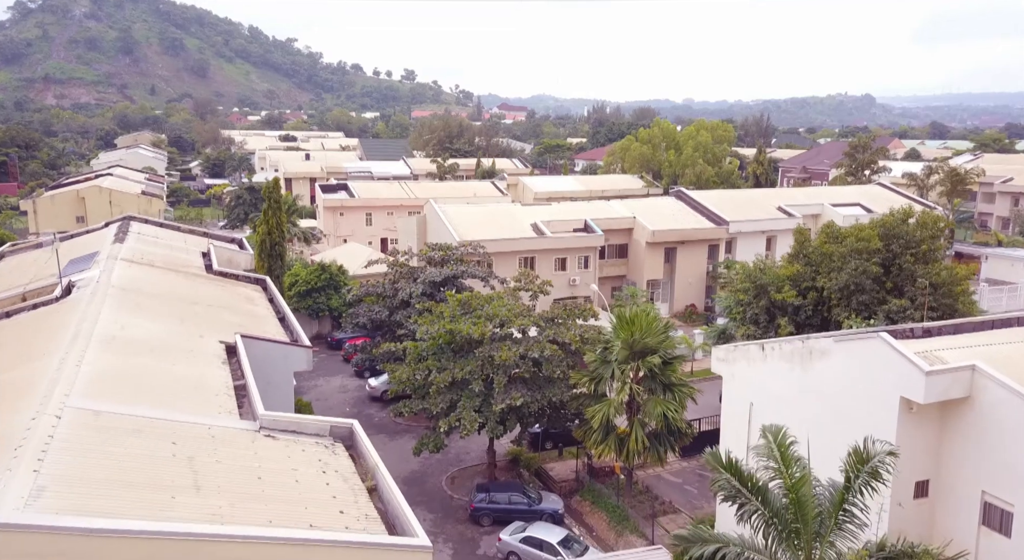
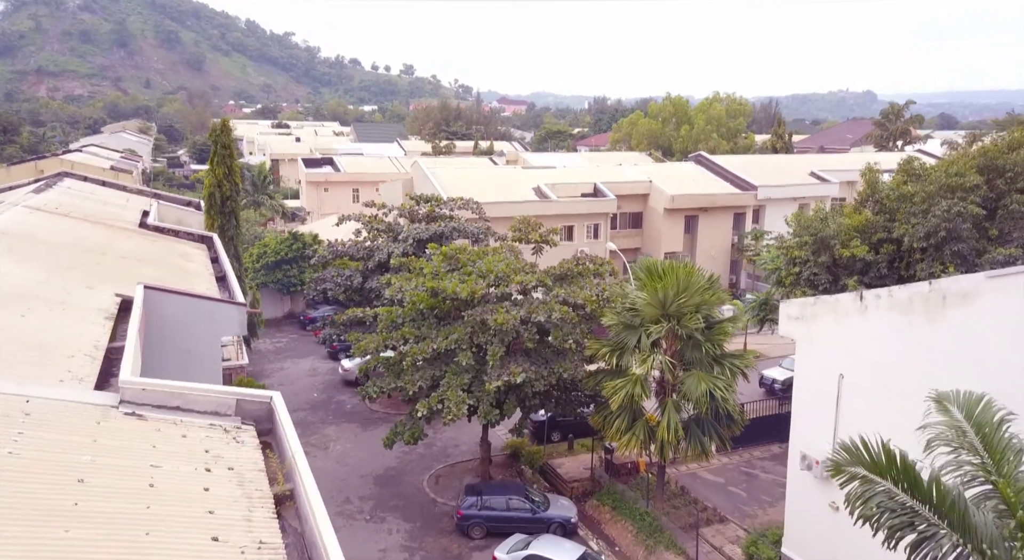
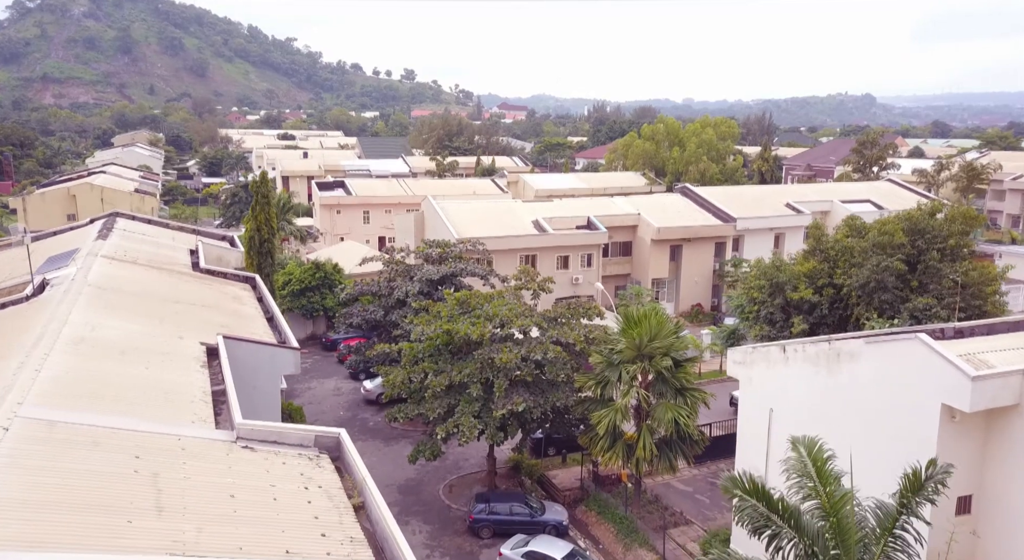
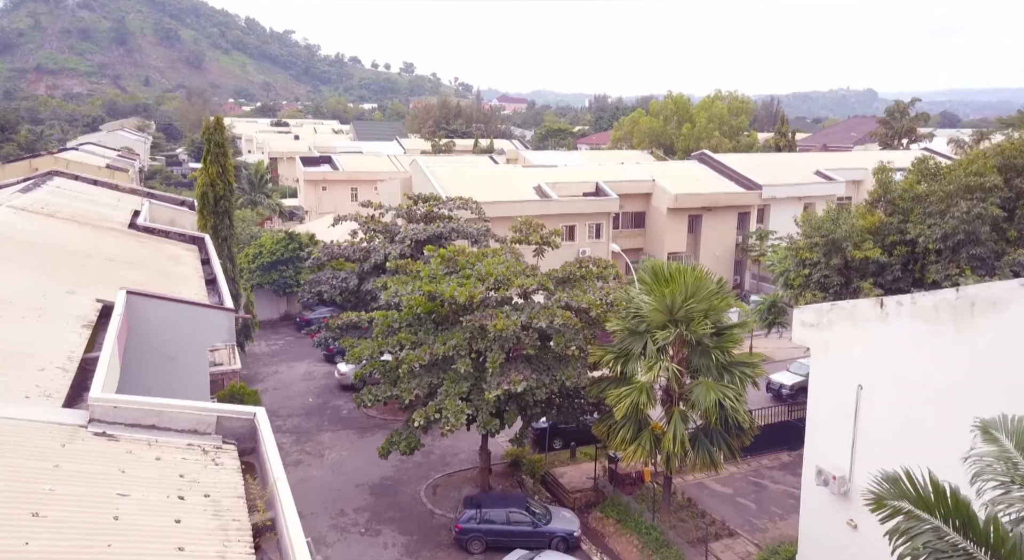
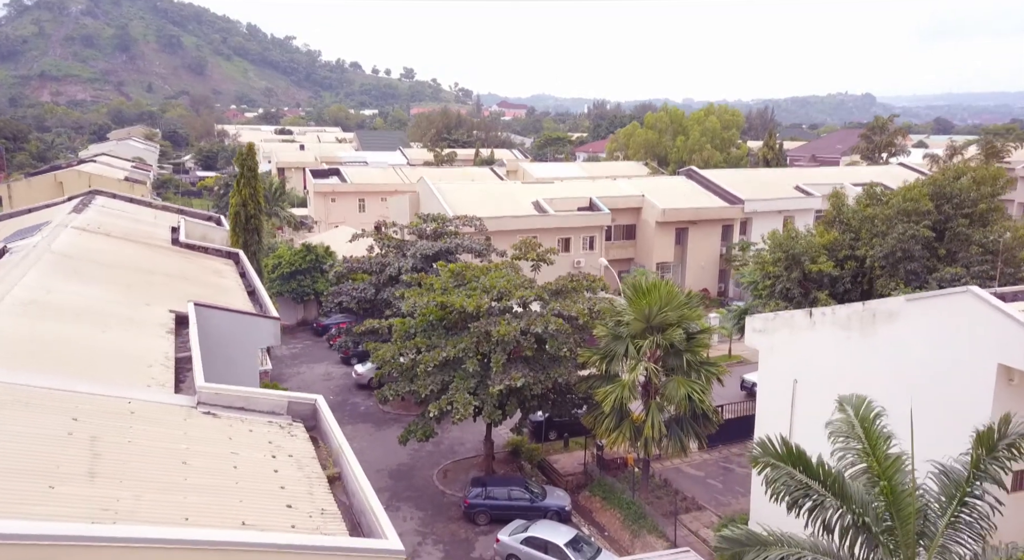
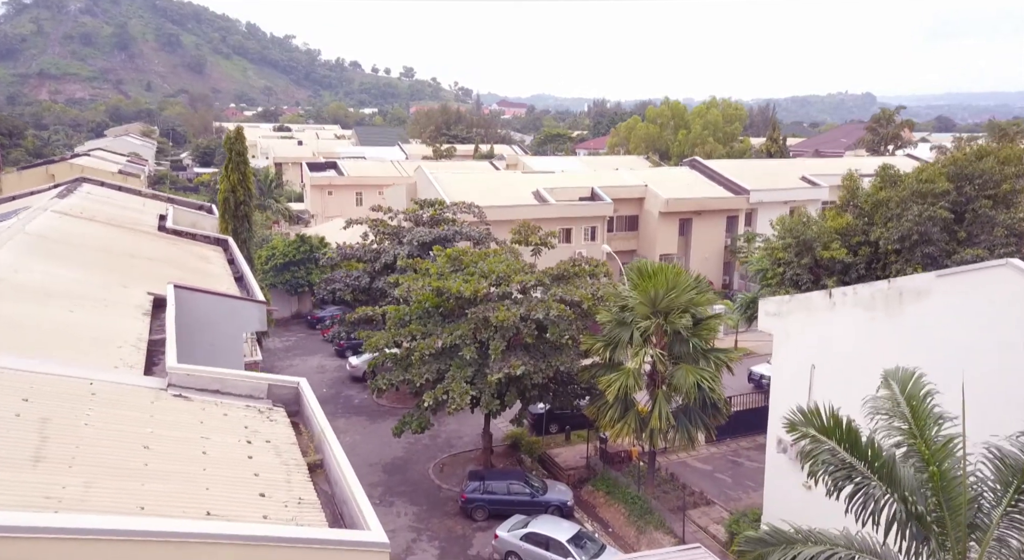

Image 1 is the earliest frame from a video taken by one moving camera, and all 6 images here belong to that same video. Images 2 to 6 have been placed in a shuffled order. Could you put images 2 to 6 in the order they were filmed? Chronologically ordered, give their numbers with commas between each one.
3, 5, 6, 2, 4
